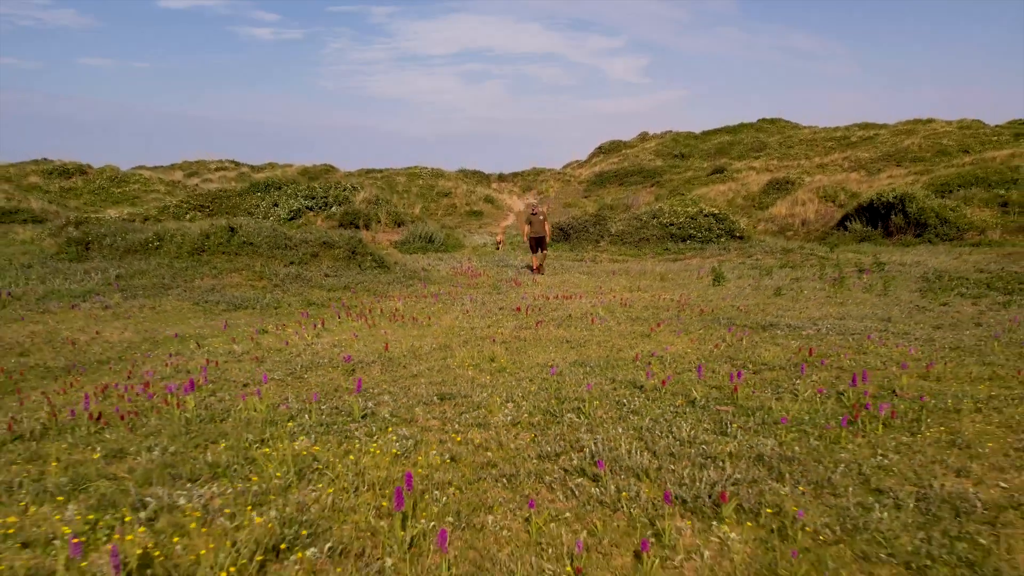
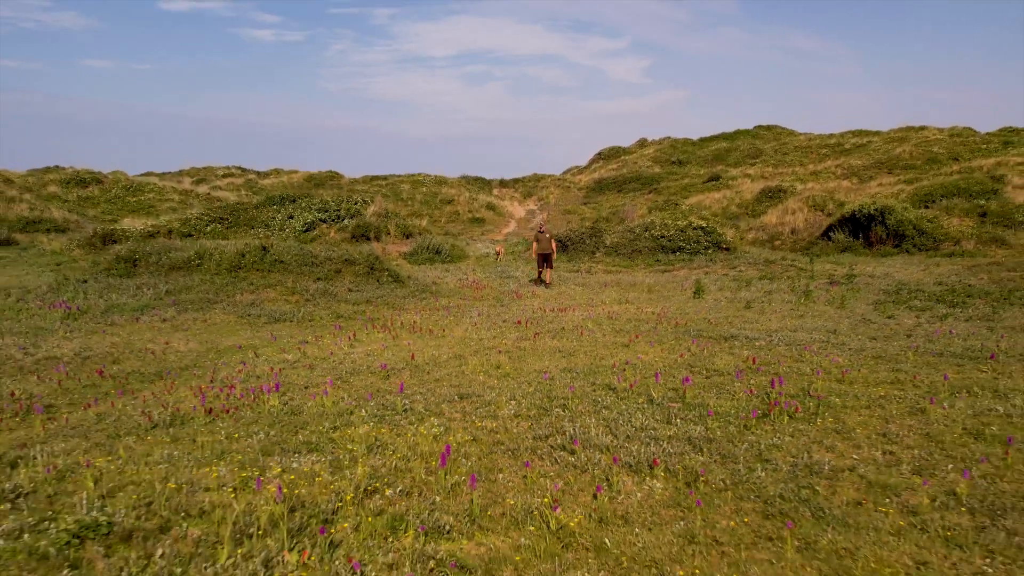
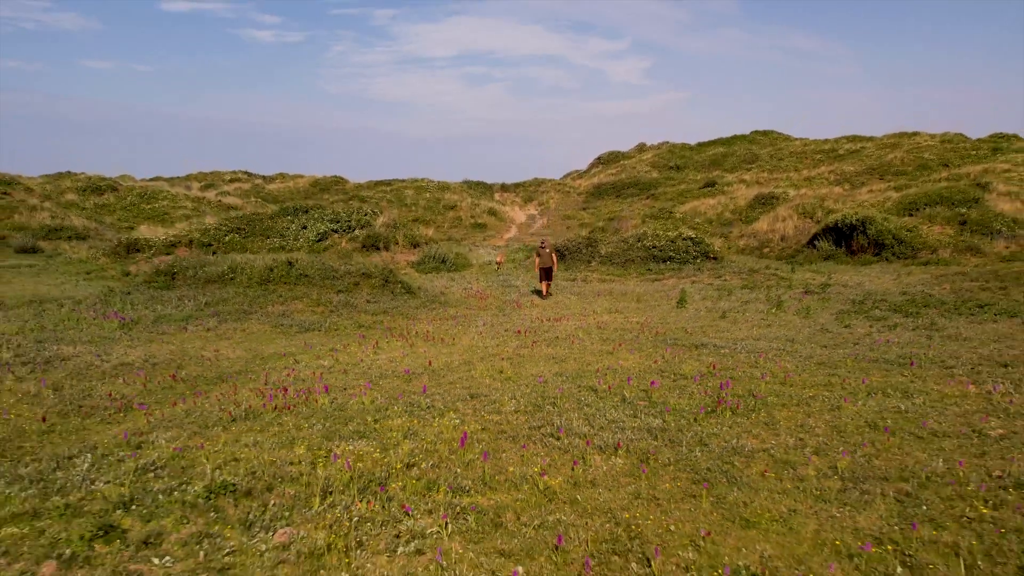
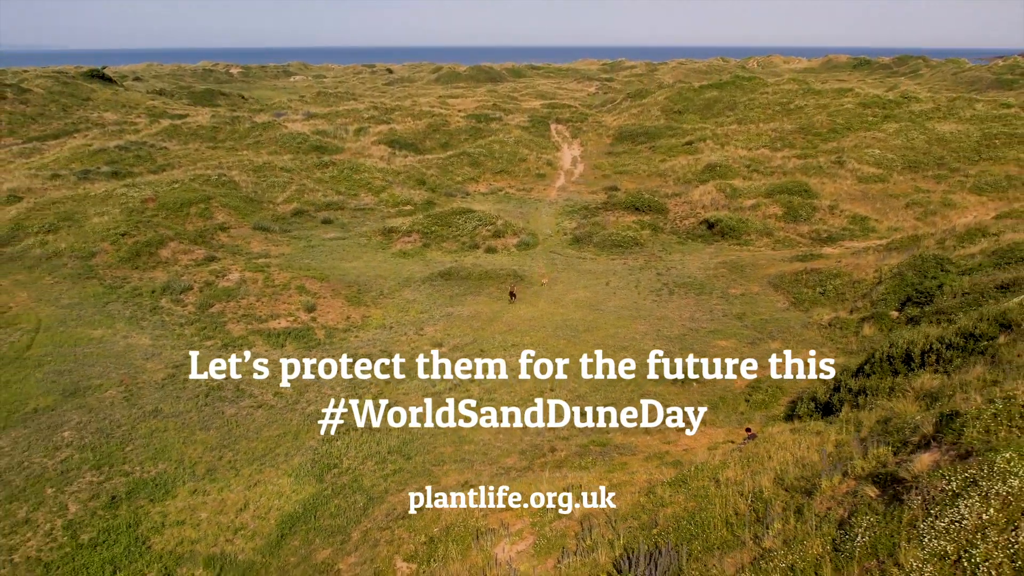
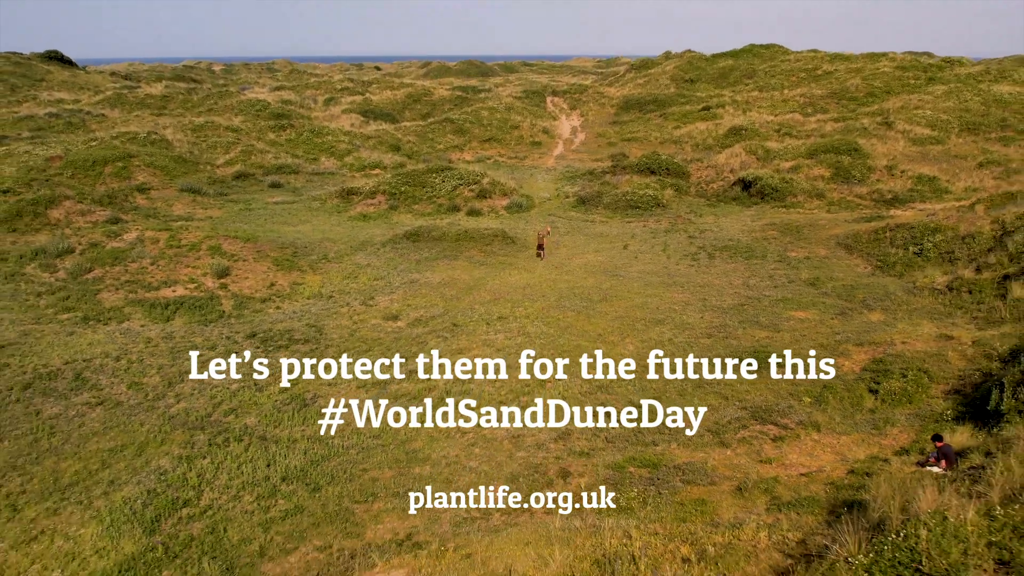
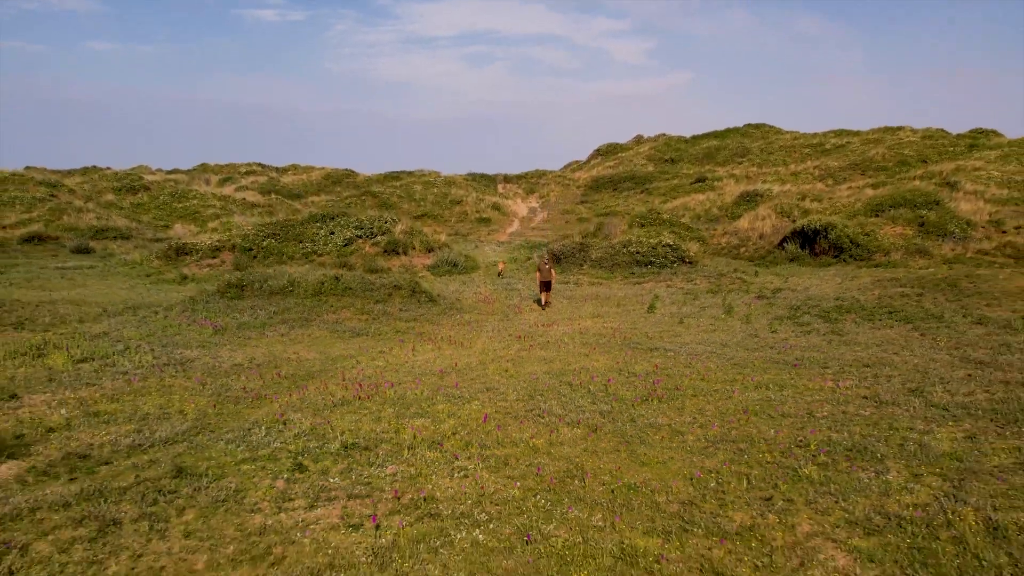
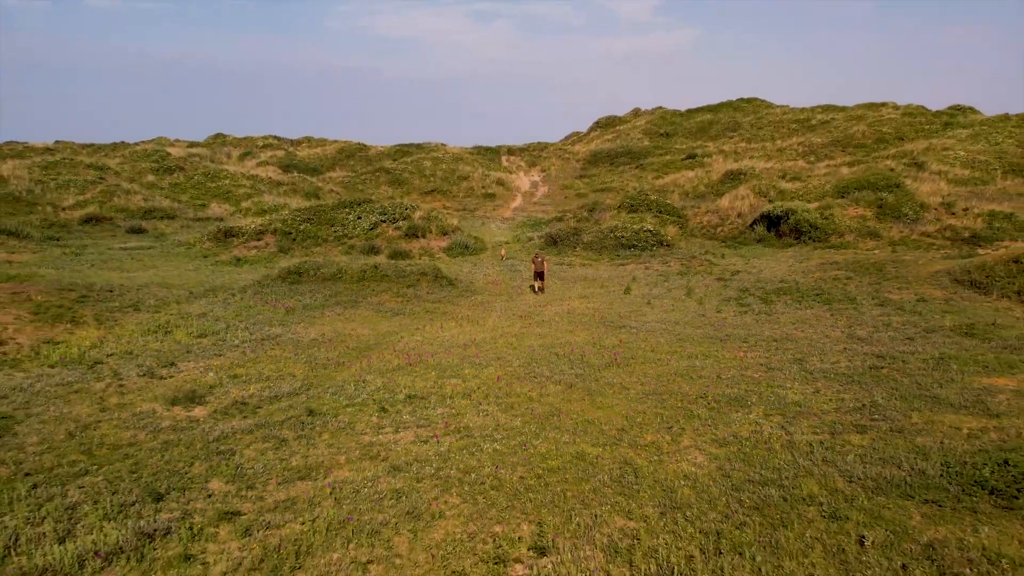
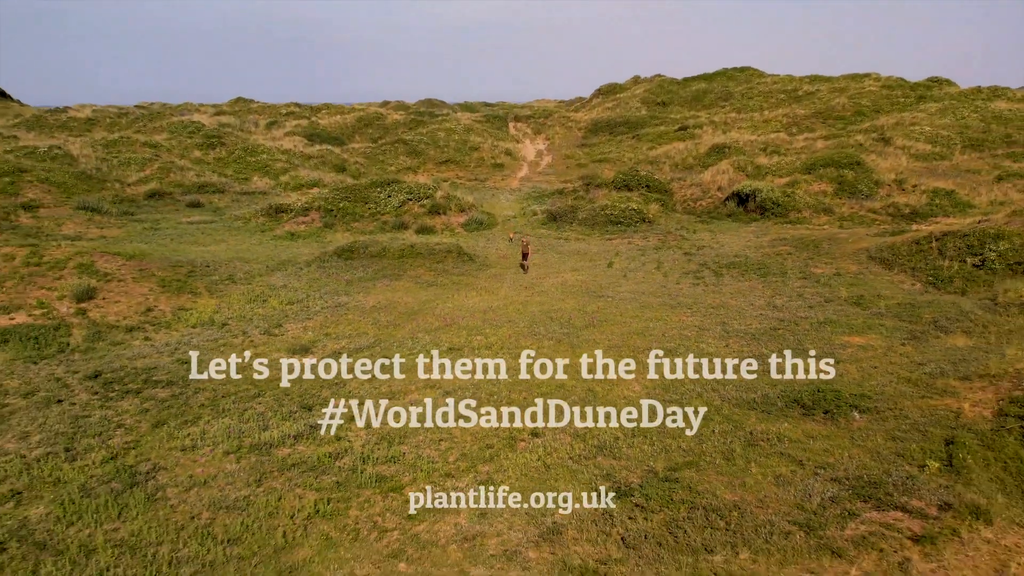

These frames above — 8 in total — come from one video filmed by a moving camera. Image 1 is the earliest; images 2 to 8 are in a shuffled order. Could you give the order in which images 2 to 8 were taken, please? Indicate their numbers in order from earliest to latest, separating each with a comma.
2, 3, 6, 7, 8, 5, 4
